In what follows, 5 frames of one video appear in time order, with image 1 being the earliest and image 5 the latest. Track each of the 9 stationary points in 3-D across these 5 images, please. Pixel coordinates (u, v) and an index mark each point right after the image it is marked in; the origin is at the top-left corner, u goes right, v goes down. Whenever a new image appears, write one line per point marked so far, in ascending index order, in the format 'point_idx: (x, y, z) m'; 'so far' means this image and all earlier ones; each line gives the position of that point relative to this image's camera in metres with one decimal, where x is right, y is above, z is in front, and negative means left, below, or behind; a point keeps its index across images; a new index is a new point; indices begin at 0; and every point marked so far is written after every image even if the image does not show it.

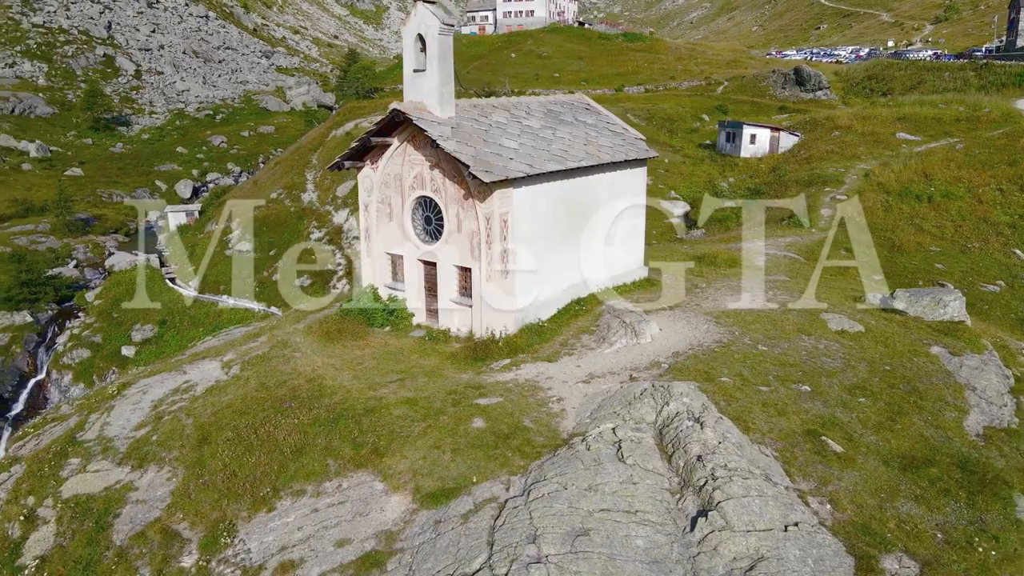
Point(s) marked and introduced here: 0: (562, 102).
0: (+1.2, +4.8, +19.5) m
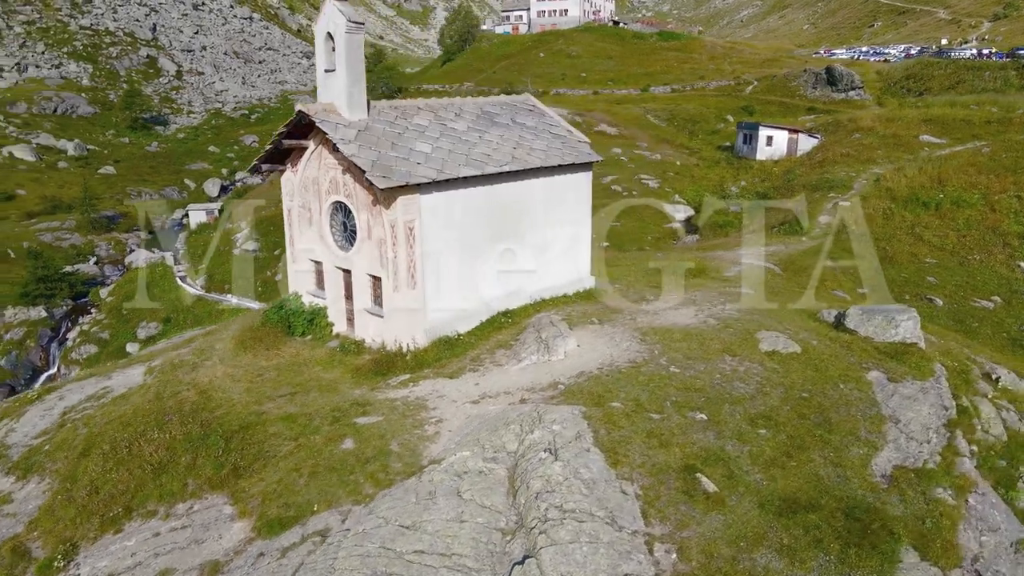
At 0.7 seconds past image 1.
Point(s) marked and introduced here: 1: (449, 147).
0: (-0.3, +4.6, +18.7) m
1: (-1.4, +3.0, +15.8) m
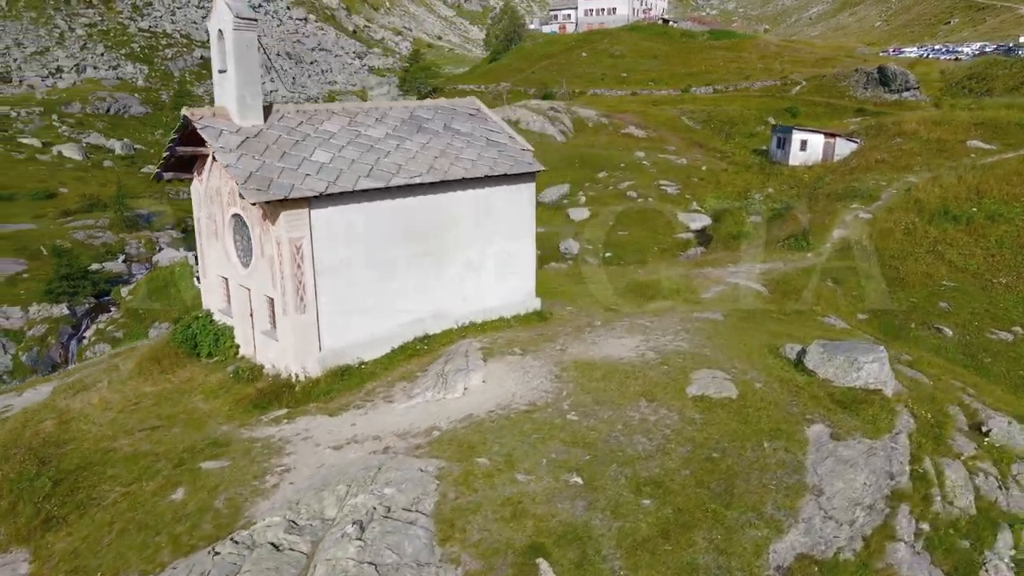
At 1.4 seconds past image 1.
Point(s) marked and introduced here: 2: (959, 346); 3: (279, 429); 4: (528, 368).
0: (-1.7, +4.1, +17.1) m
1: (-3.0, +2.5, +14.3) m
2: (+11.8, -1.6, +19.9) m
3: (-3.8, -2.3, +12.2) m
4: (+0.3, -1.5, +14.0) m
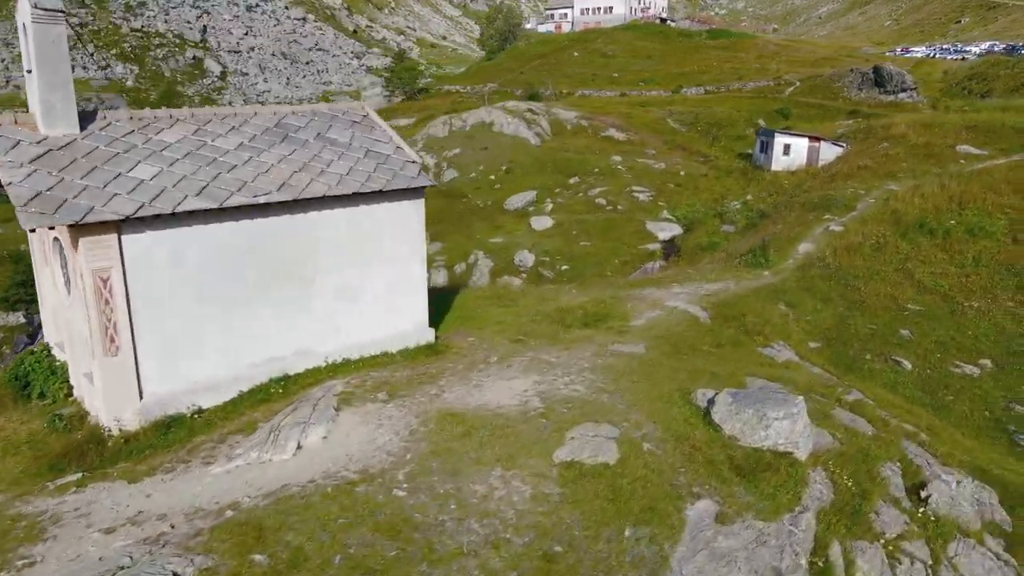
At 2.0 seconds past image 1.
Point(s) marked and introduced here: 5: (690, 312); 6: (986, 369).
0: (-4.0, +3.5, +15.1) m
1: (-5.4, +1.9, +12.3) m
2: (+9.6, -2.2, +17.7) m
3: (-6.2, -2.9, +10.2) m
4: (-2.0, -2.1, +11.9) m
5: (+4.6, -0.6, +19.4) m
6: (+11.4, -2.0, +18.1) m
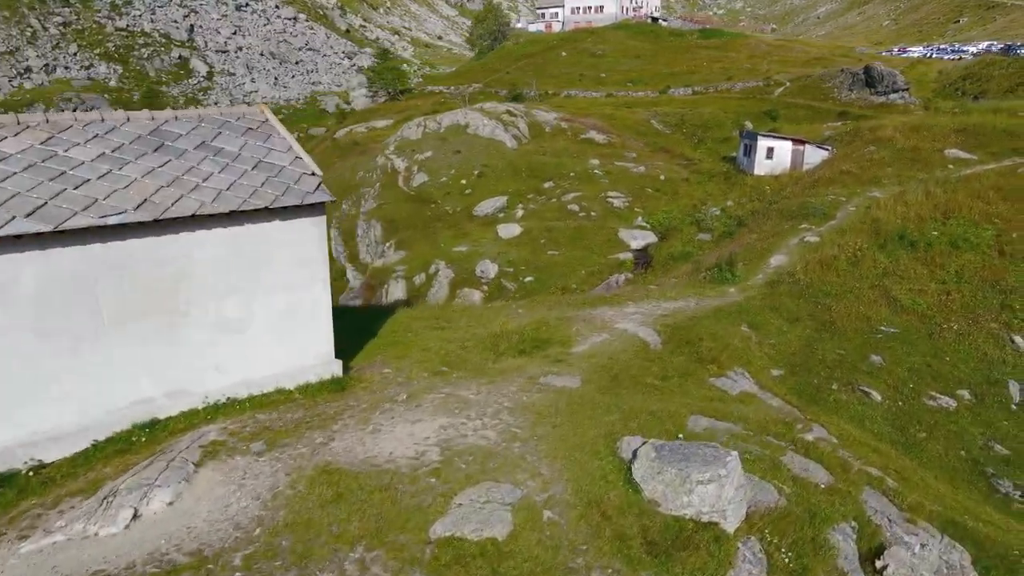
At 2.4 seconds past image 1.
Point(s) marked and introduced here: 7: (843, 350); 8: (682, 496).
0: (-5.6, +3.0, +13.4) m
1: (-6.9, +1.4, +10.6) m
2: (+8.0, -2.7, +16.0) m
3: (-7.7, -3.4, +8.5) m
4: (-3.6, -2.6, +10.2) m
5: (+3.0, -1.1, +17.6) m
6: (+9.9, -2.5, +16.4) m
7: (+8.1, -1.5, +18.1) m
8: (+2.2, -2.7, +9.6) m
